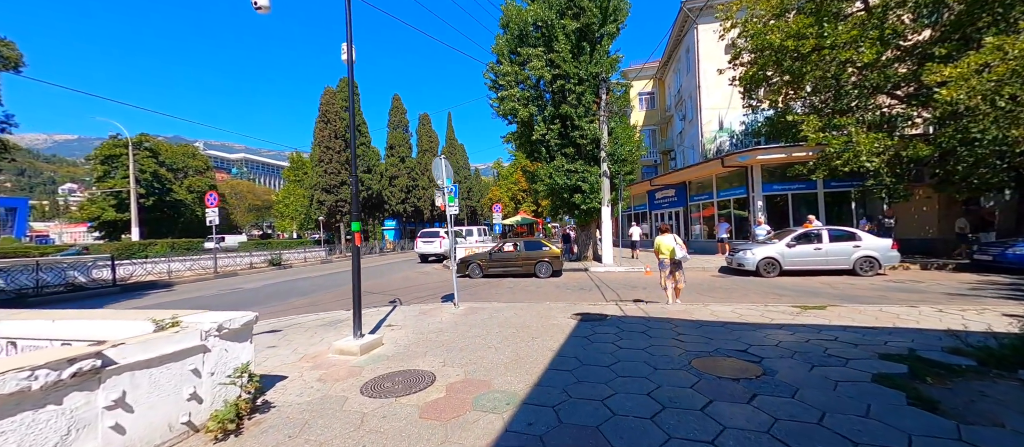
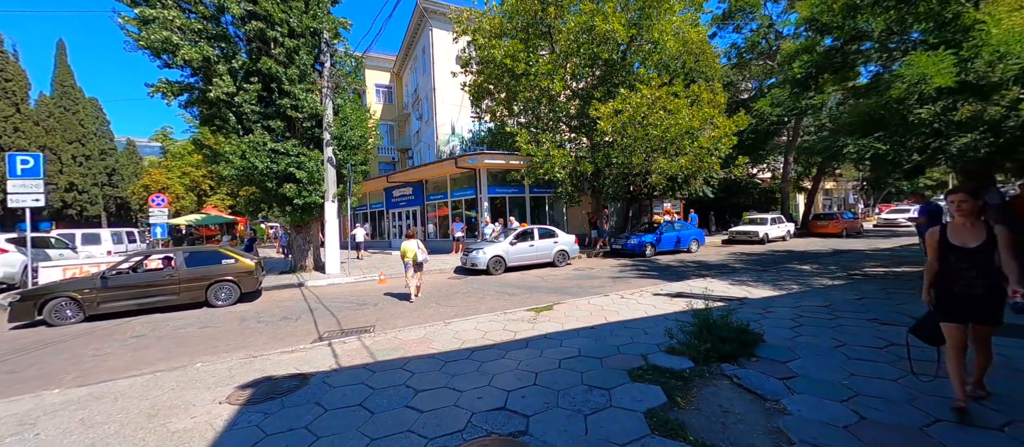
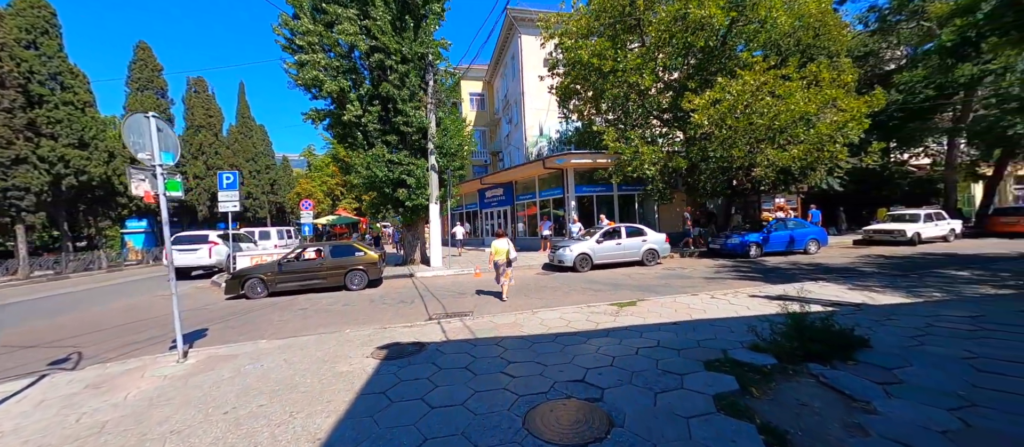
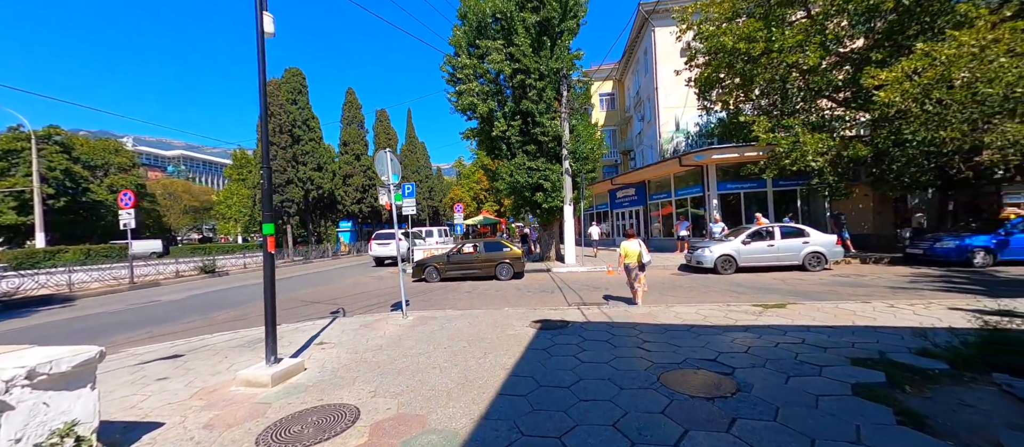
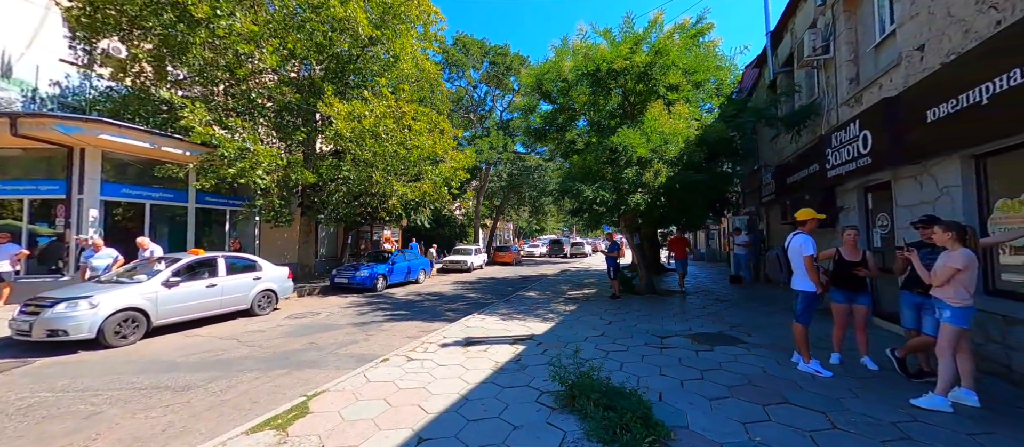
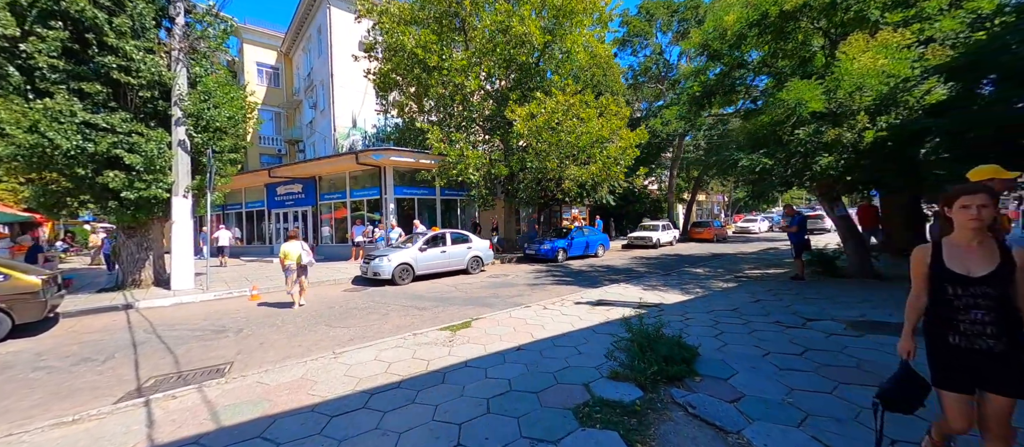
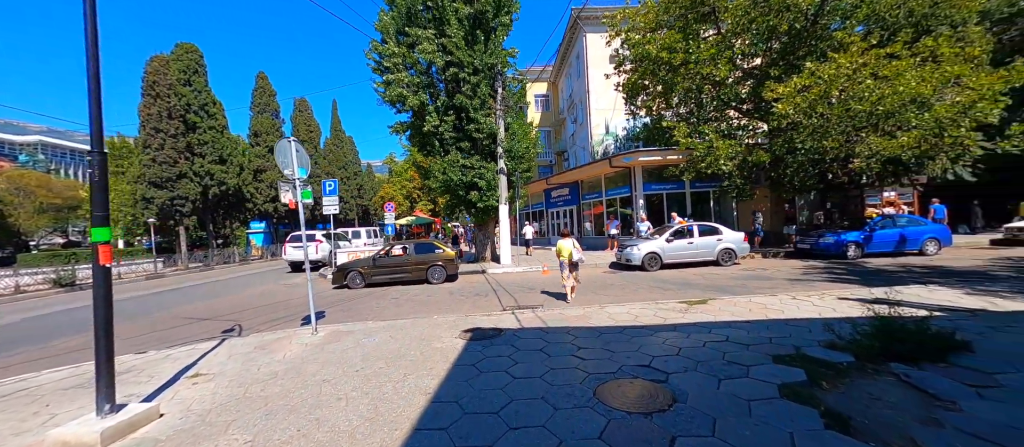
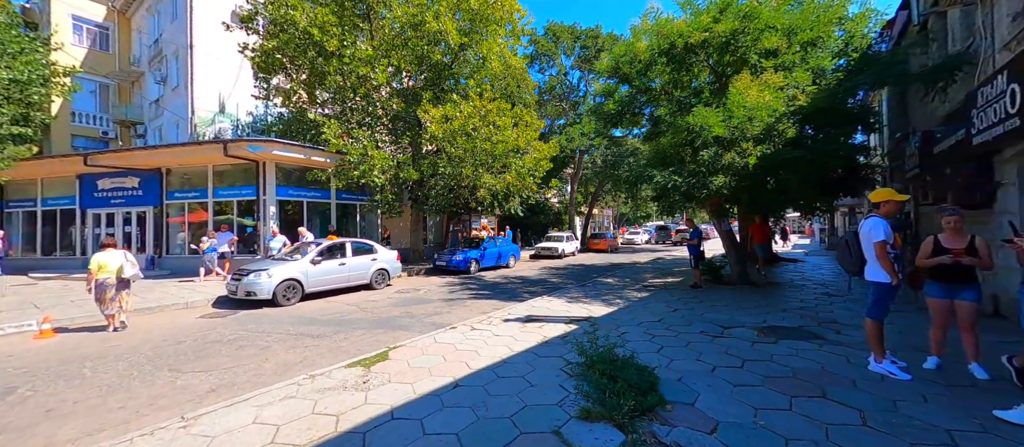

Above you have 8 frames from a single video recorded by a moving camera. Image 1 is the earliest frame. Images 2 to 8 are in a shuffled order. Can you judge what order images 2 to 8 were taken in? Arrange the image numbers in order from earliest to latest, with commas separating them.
4, 7, 3, 2, 6, 8, 5
